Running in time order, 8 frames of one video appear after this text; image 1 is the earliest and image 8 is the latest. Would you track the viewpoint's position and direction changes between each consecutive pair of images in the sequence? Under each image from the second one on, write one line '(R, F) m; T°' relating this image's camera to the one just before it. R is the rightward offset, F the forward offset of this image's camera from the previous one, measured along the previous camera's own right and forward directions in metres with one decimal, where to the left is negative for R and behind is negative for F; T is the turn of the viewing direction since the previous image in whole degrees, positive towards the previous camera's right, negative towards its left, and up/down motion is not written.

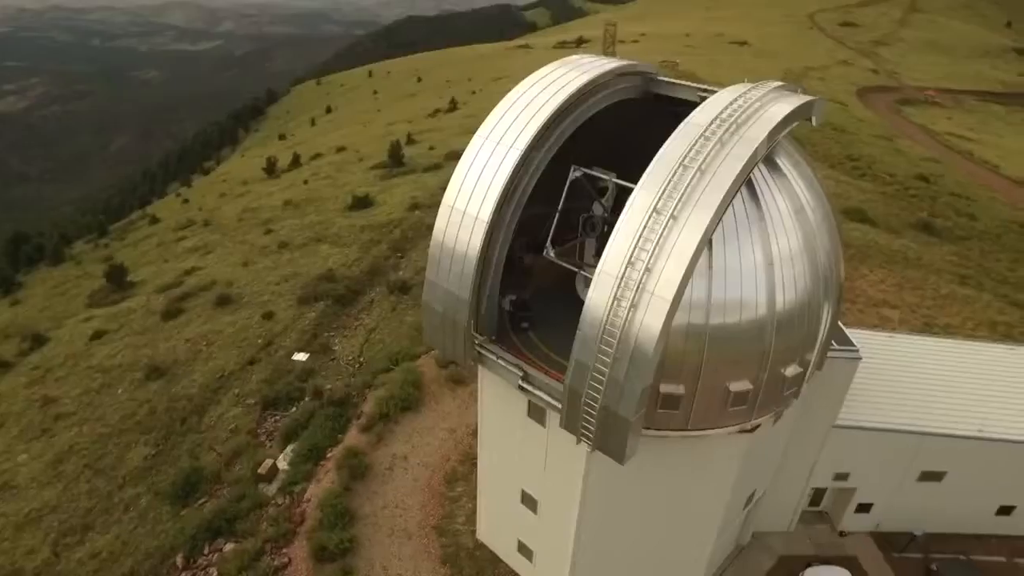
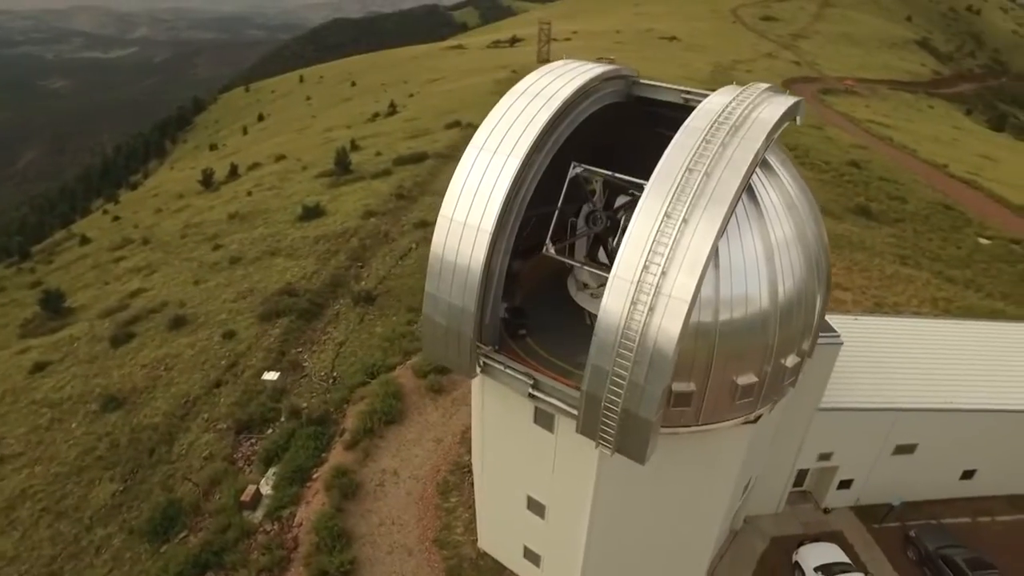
(-1.2, +0.1) m; +5°
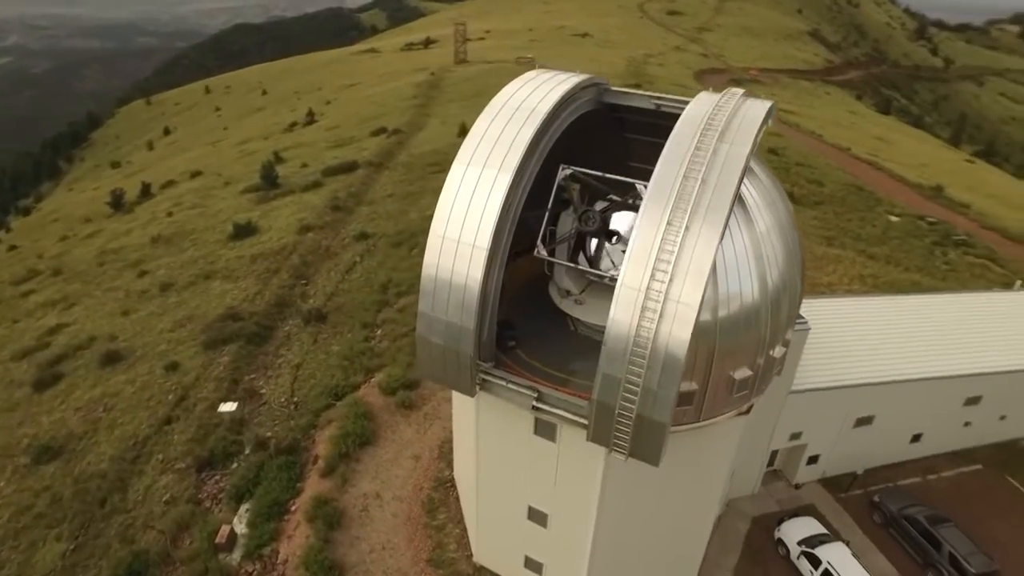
(-1.3, +0.1) m; +7°
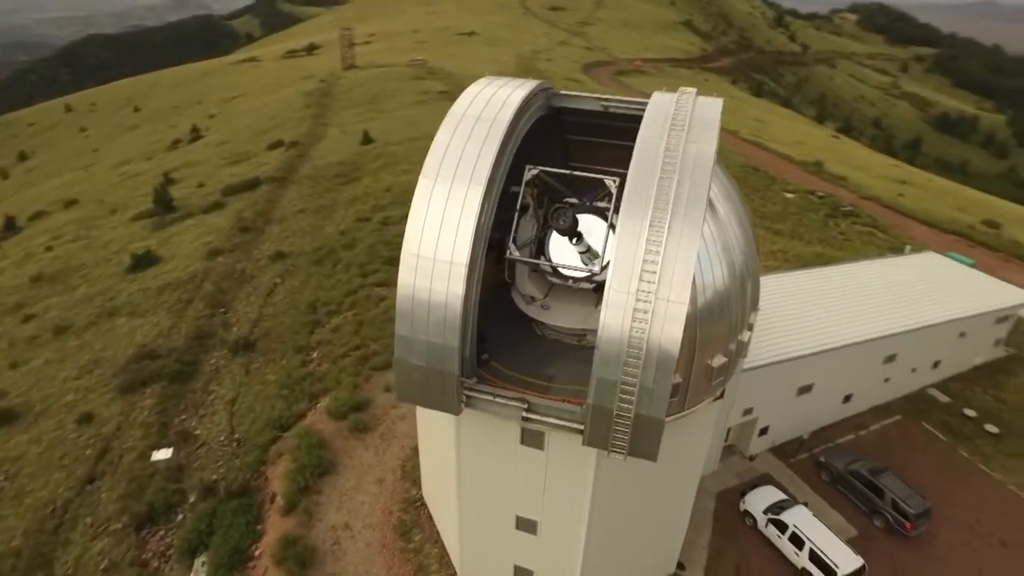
(-1.4, +0.2) m; +9°
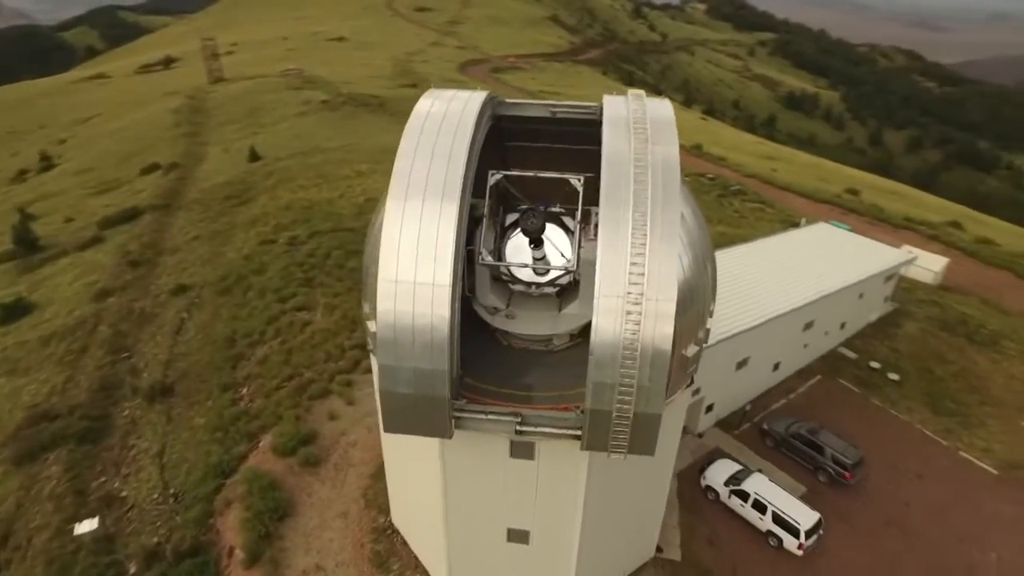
(-1.6, +0.2) m; +10°
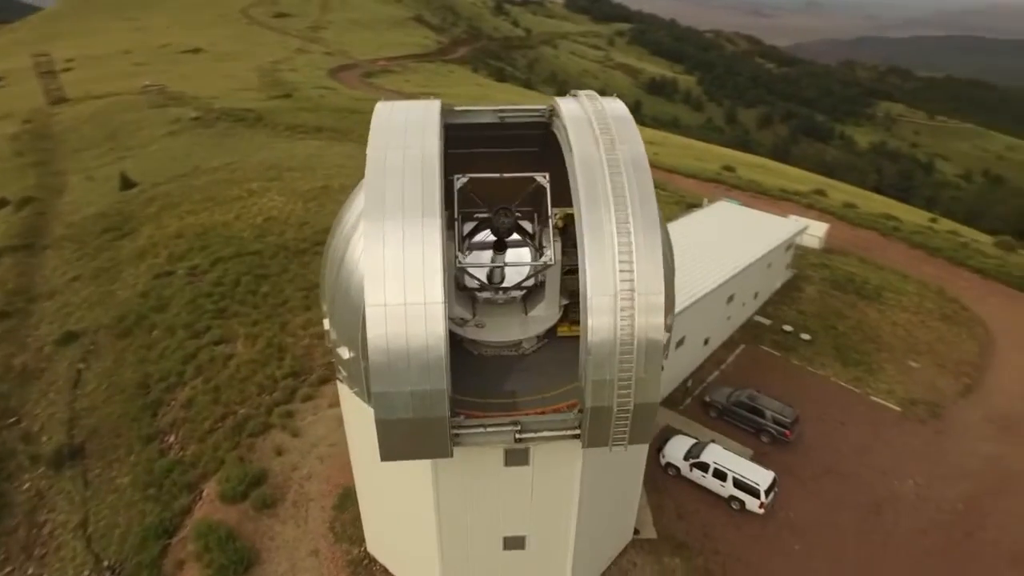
(-1.7, +0.2) m; +10°
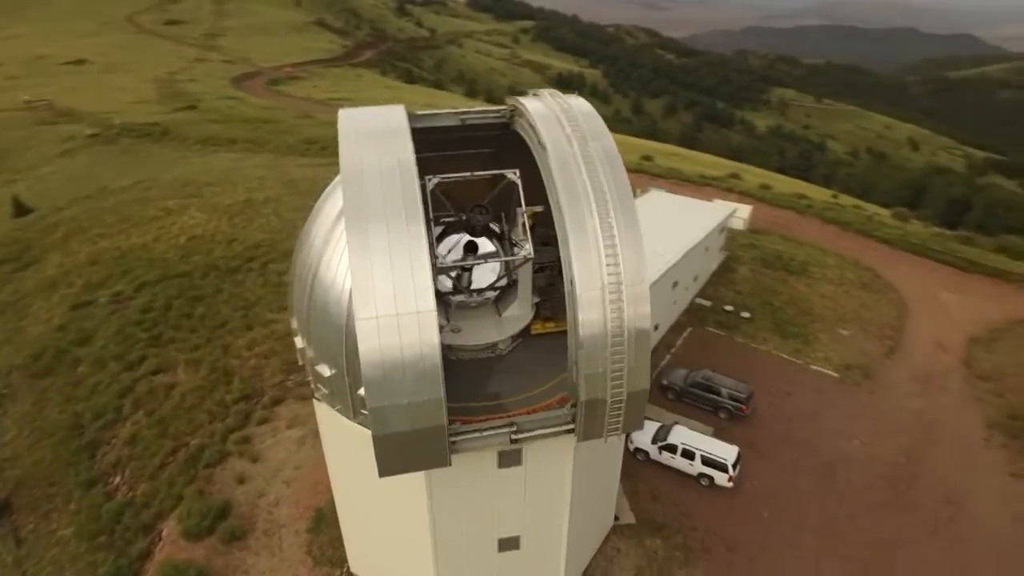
(-1.1, +0.1) m; +7°
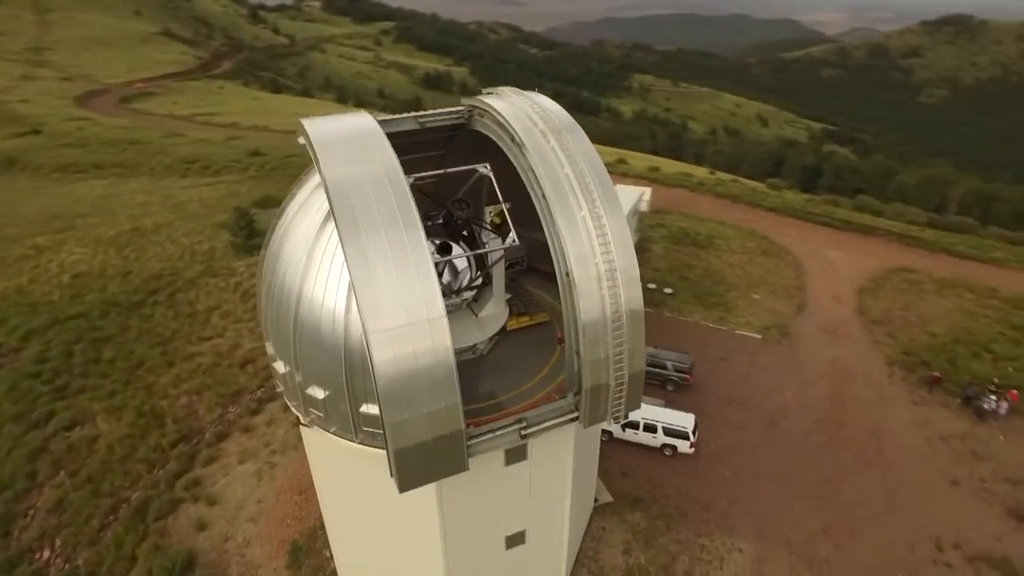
(-1.9, +0.1) m; +10°
